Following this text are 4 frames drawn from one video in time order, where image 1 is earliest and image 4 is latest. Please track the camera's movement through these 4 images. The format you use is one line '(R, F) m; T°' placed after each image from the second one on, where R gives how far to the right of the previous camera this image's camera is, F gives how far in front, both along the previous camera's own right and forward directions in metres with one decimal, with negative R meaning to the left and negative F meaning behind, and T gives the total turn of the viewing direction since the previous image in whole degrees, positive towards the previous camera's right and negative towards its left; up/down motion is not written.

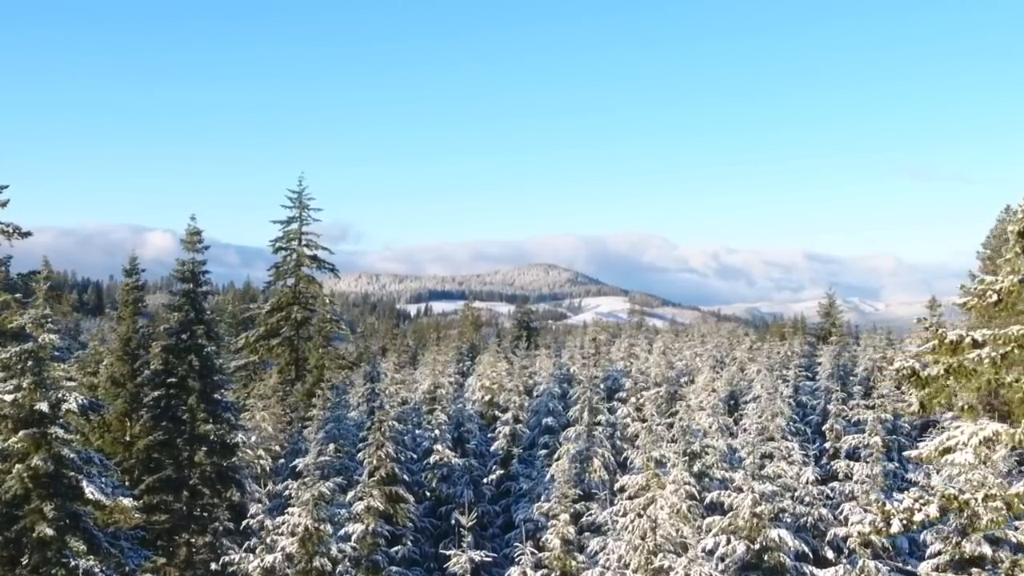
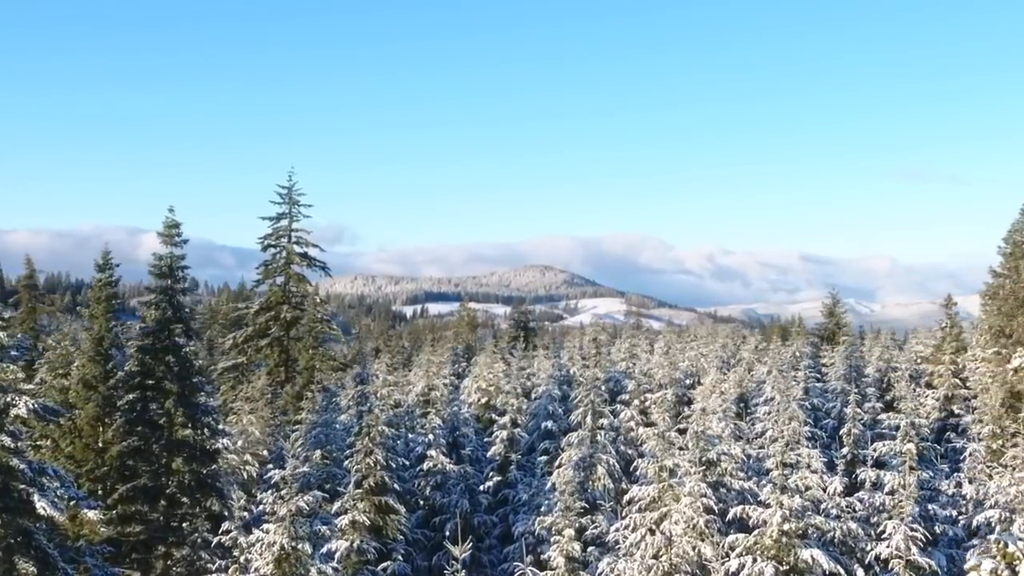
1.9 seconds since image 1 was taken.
(-0.1, +1.9) m; 0°
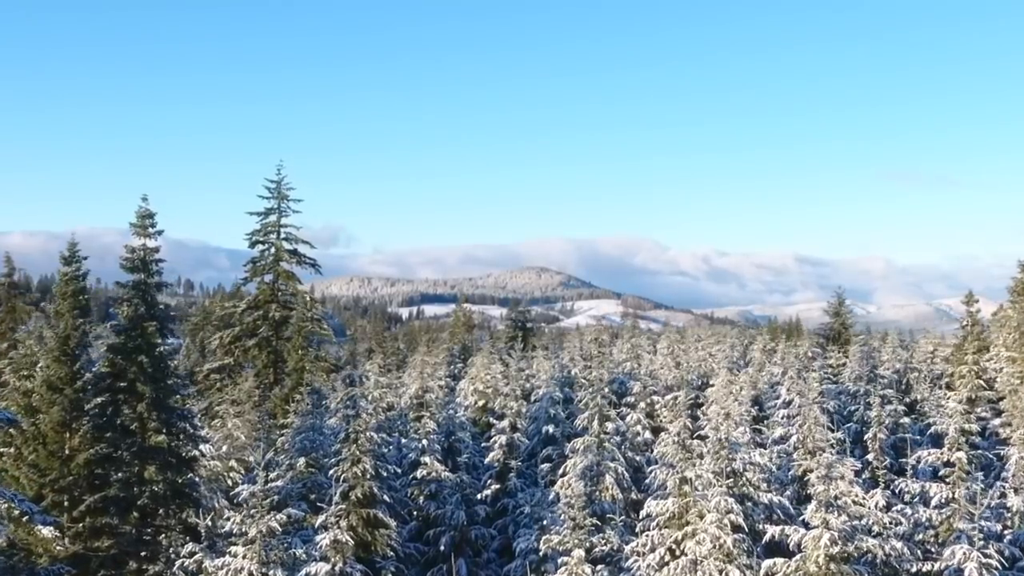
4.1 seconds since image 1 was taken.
(-0.1, +2.2) m; 0°
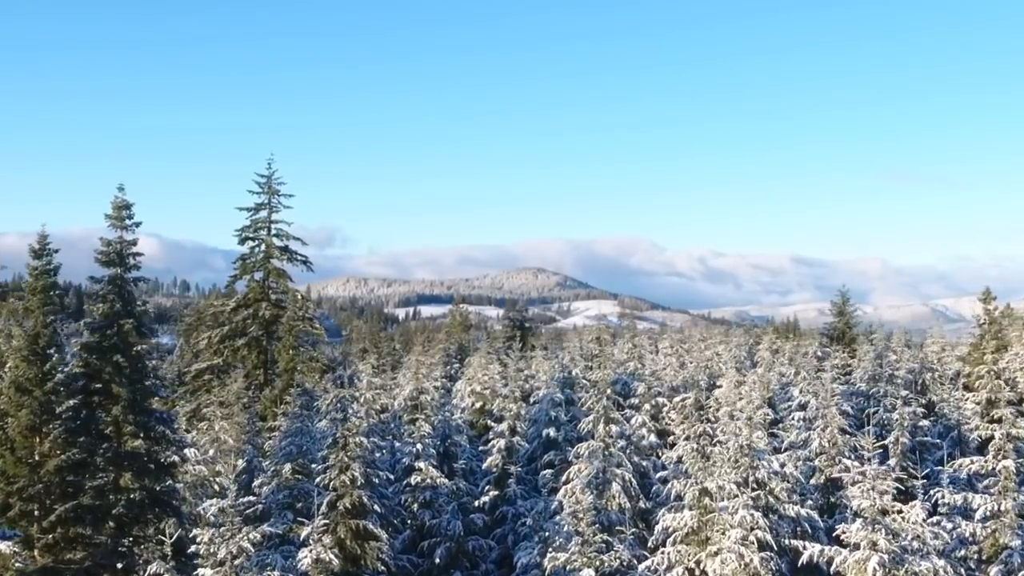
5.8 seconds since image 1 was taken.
(-0.1, +1.7) m; 0°
